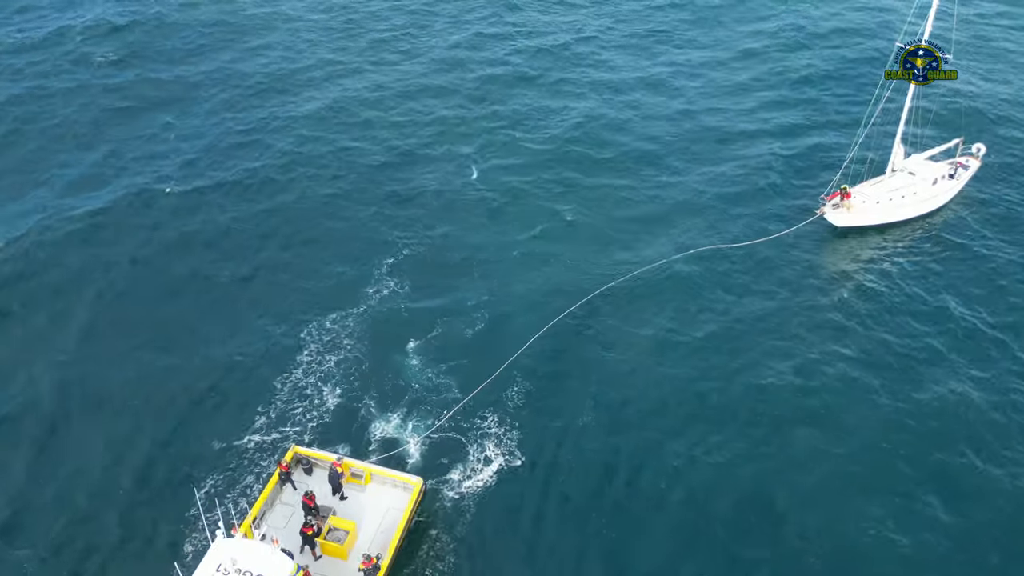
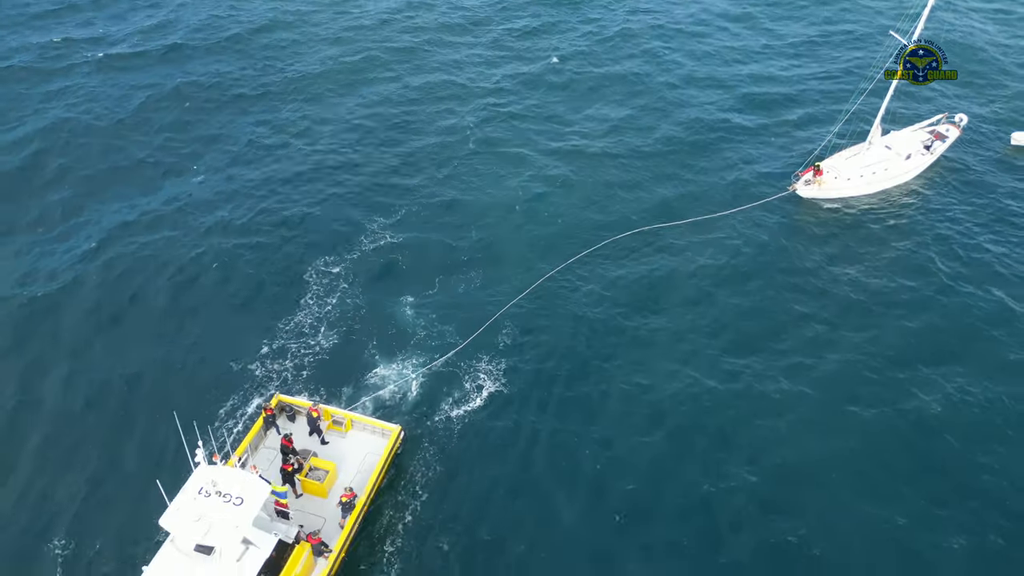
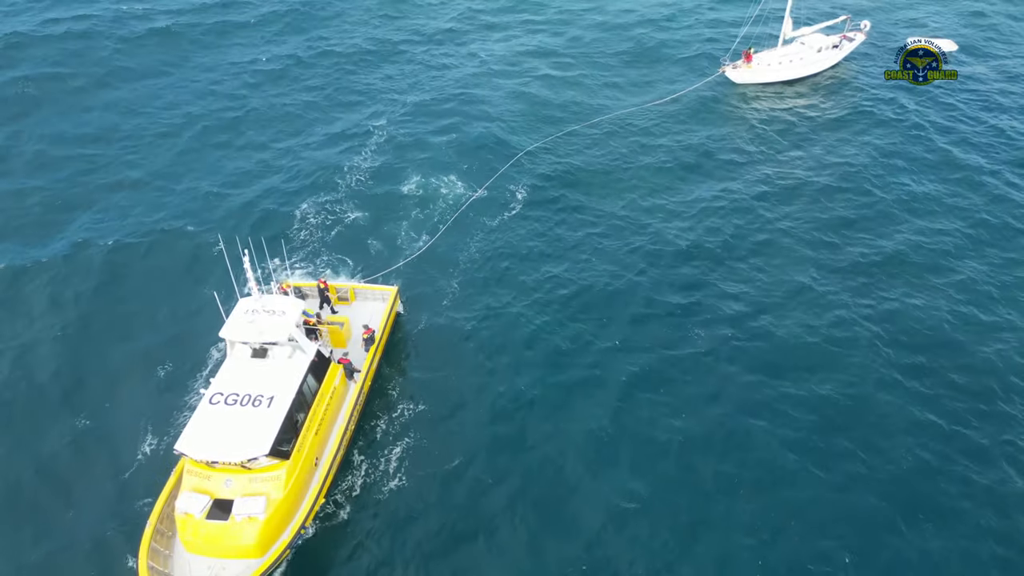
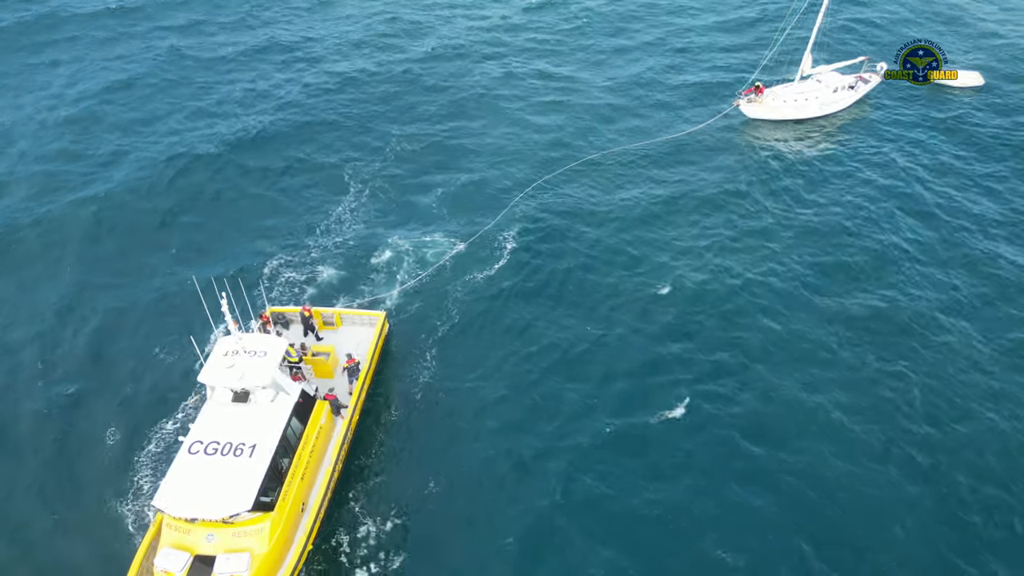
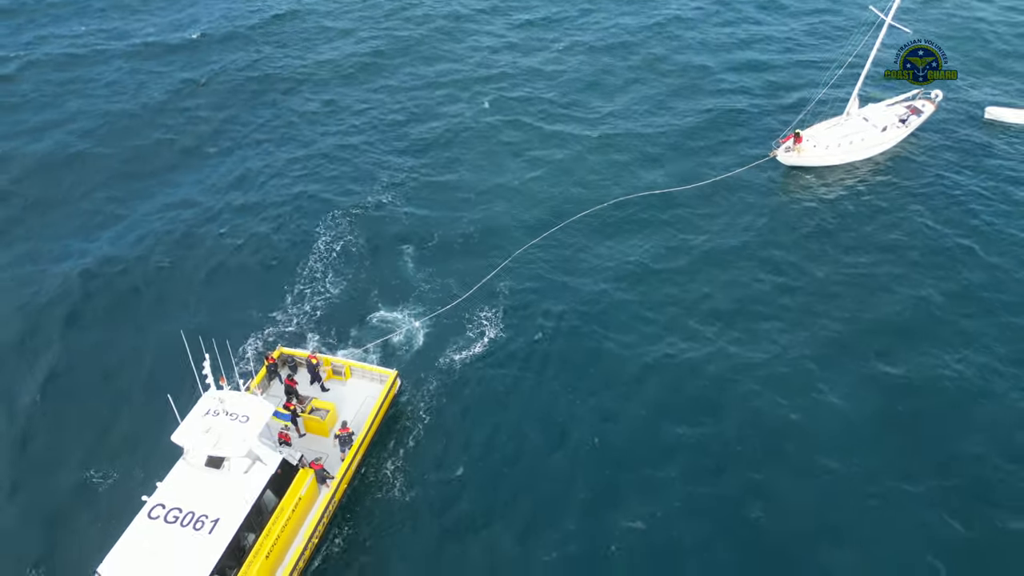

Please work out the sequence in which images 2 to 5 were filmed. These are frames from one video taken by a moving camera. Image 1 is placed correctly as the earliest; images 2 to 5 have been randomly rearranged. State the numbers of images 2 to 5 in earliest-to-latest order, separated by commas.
2, 5, 4, 3
